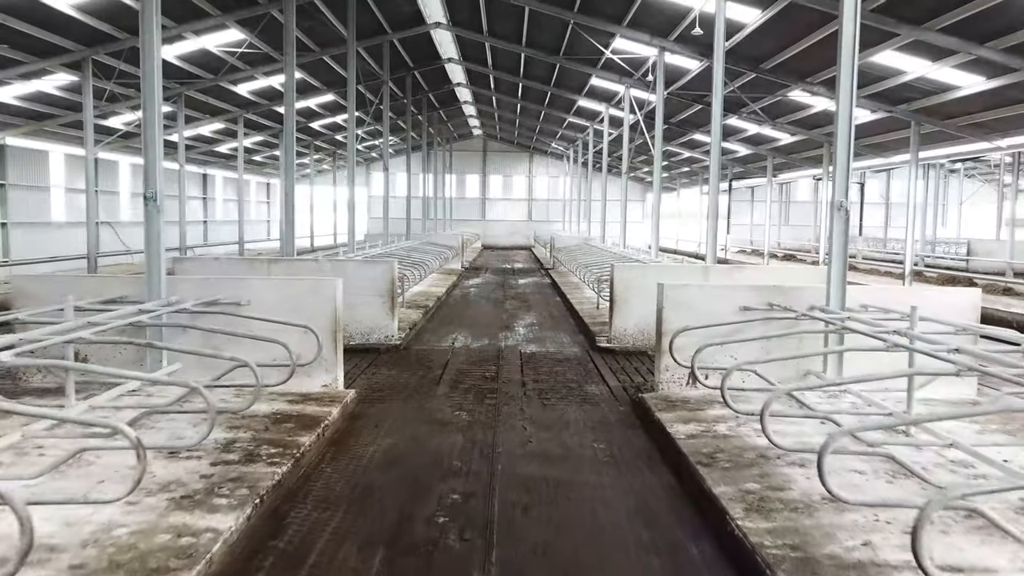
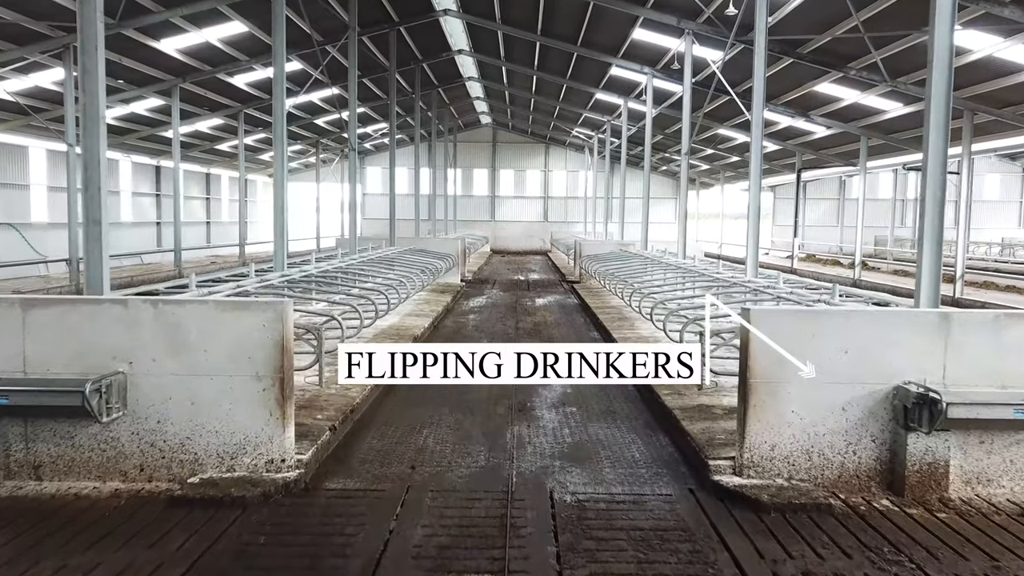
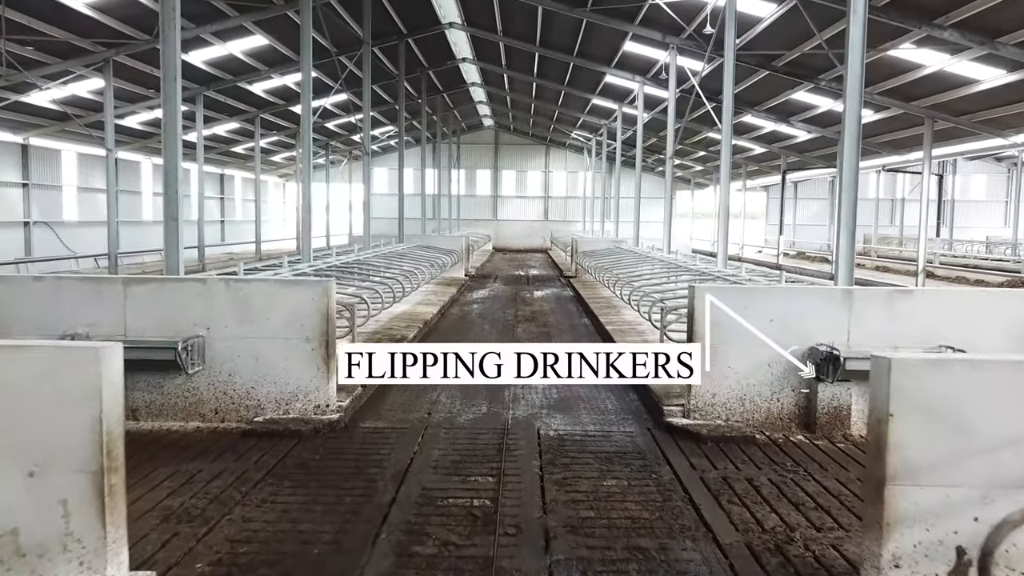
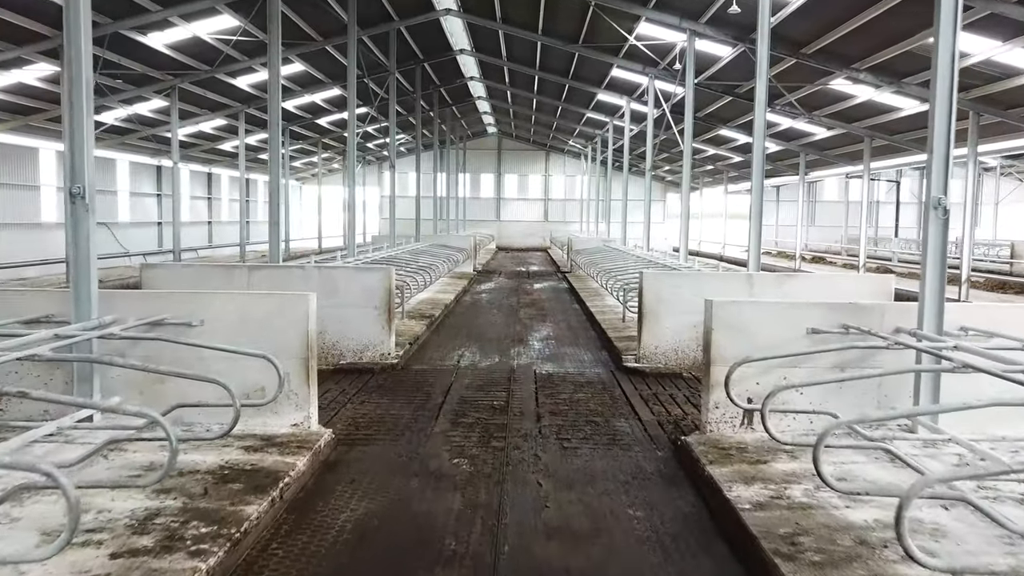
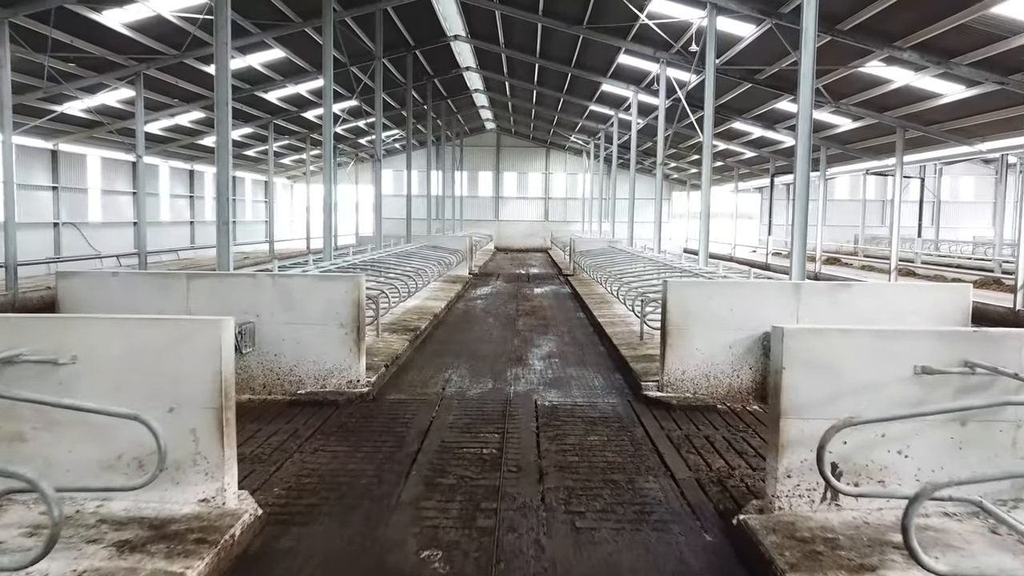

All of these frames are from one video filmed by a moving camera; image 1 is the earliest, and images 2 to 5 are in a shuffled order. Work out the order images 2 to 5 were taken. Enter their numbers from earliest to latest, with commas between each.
4, 5, 3, 2
